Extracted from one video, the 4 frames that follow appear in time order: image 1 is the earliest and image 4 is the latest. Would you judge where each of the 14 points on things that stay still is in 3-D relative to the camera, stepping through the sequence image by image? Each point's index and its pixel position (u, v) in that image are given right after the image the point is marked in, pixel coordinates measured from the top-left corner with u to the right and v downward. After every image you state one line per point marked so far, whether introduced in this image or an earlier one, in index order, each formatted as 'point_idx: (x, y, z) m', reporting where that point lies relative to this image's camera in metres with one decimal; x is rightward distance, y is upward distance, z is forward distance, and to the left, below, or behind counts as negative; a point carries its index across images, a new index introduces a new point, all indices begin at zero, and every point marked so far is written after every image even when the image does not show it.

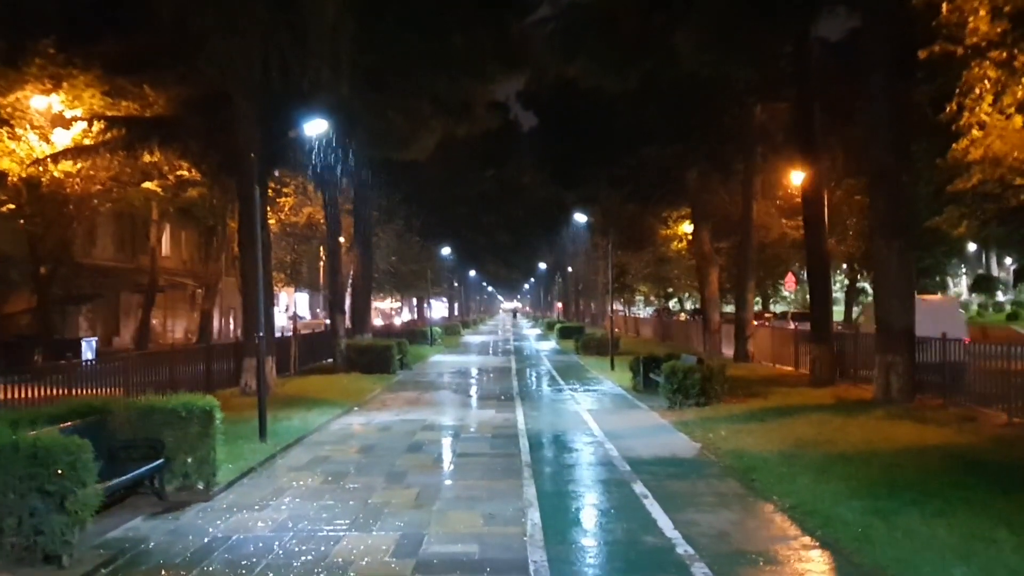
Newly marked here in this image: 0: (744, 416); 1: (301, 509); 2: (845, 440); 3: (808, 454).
0: (+4.0, -2.2, +17.1) m
1: (-2.2, -2.3, +10.2) m
2: (+4.6, -2.1, +13.7) m
3: (+3.7, -2.1, +12.5) m
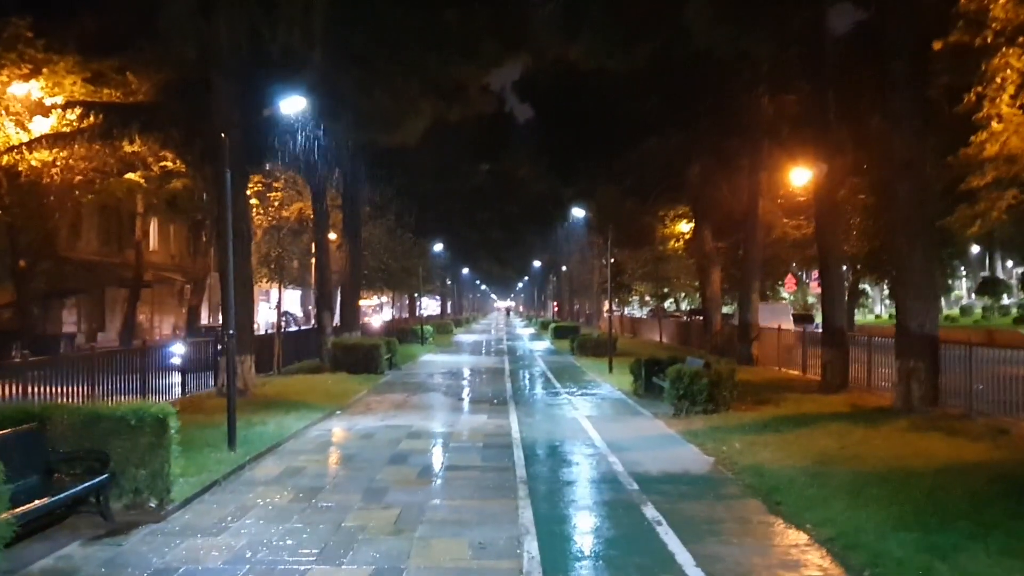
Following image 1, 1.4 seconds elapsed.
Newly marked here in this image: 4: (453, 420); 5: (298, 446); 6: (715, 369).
0: (+3.9, -2.2, +15.8) m
1: (-2.2, -2.2, +8.9) m
2: (+4.5, -2.1, +12.4) m
3: (+3.6, -2.1, +11.2) m
4: (-1.1, -2.4, +17.9) m
5: (-3.1, -2.3, +14.2) m
6: (+3.7, -1.5, +18.1) m
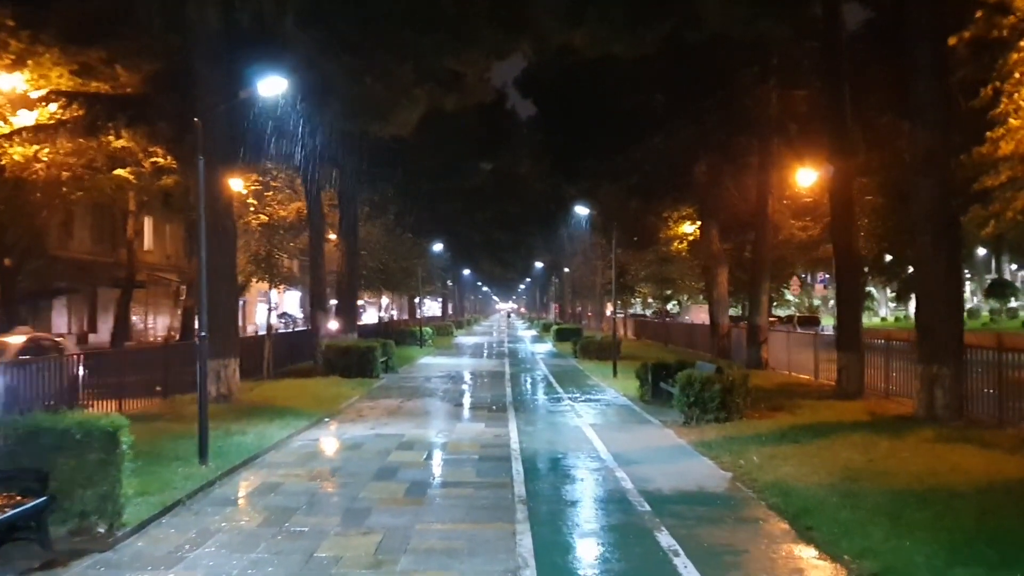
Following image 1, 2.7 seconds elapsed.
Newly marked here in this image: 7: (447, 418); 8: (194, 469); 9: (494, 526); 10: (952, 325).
0: (+3.9, -2.2, +14.7) m
1: (-2.3, -2.2, +7.8) m
2: (+4.5, -2.1, +11.3) m
3: (+3.6, -2.0, +10.1) m
4: (-1.1, -2.4, +16.8) m
5: (-3.1, -2.2, +13.1) m
6: (+3.7, -1.5, +17.0) m
7: (-1.2, -2.4, +18.4) m
8: (-3.7, -2.1, +11.7) m
9: (-0.2, -2.2, +9.1) m
10: (+7.5, -0.6, +17.0) m
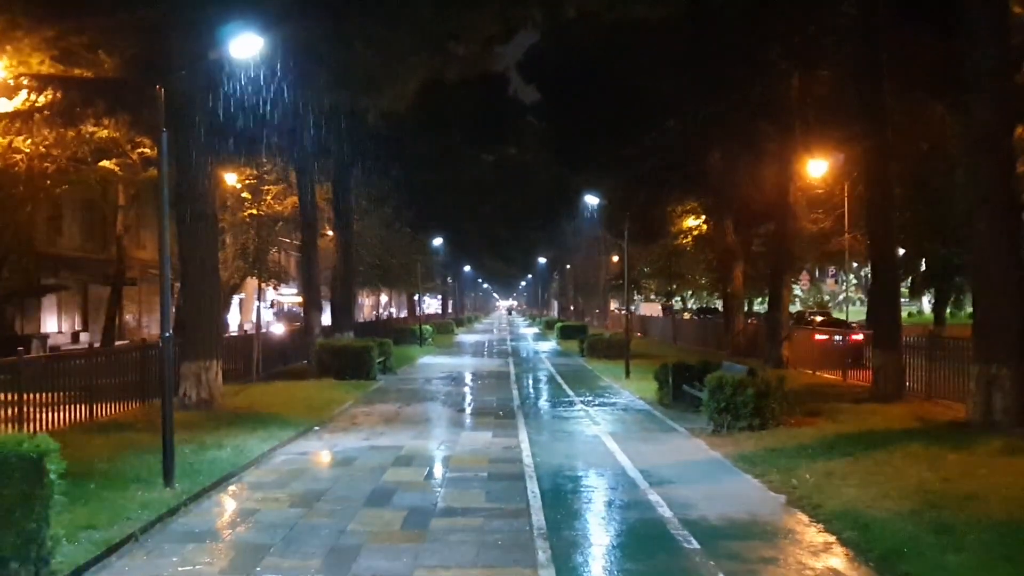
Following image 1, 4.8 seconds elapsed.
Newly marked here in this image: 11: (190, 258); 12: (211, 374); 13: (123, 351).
0: (+4.0, -2.1, +13.0) m
1: (-2.1, -2.1, +6.1) m
2: (+4.7, -2.0, +9.6) m
3: (+3.8, -2.0, +8.4) m
4: (-0.9, -2.3, +15.1) m
5: (-2.9, -2.2, +11.4) m
6: (+3.8, -1.4, +15.3) m
7: (-1.0, -2.3, +16.7) m
8: (-3.6, -2.0, +10.0) m
9: (0.0, -2.1, +7.4) m
10: (+7.6, -0.5, +15.3) m
11: (-6.0, +0.6, +18.7) m
12: (-5.5, -1.6, +18.3) m
13: (-7.1, -1.1, +18.3) m
